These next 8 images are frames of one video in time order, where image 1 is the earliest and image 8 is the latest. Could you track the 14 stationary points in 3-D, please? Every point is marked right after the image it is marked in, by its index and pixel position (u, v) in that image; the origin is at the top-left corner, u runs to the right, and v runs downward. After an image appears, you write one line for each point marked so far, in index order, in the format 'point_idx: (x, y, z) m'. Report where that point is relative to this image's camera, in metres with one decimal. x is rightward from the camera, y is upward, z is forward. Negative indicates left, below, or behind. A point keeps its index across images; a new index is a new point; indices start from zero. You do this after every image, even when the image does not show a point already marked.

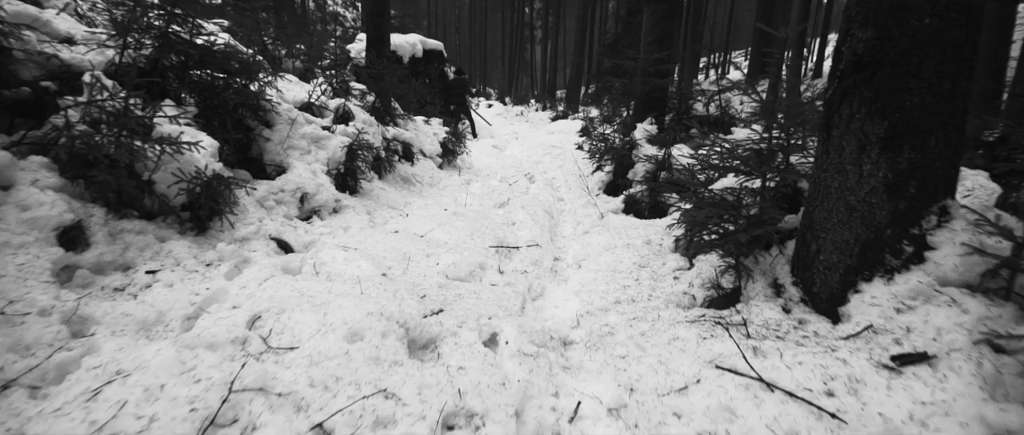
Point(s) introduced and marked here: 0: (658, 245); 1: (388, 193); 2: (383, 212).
0: (+1.5, -0.3, +5.1) m
1: (-1.7, +0.3, +6.6) m
2: (-1.5, +0.1, +5.8) m
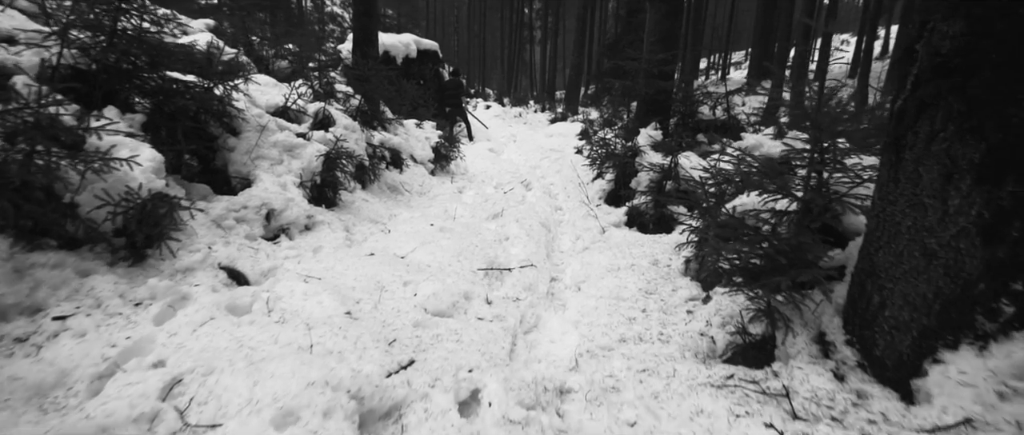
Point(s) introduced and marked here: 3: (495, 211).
0: (+1.4, -0.5, +4.6) m
1: (-1.7, +0.2, +6.1) m
2: (-1.6, -0.1, +5.3) m
3: (-0.2, +0.1, +6.9) m
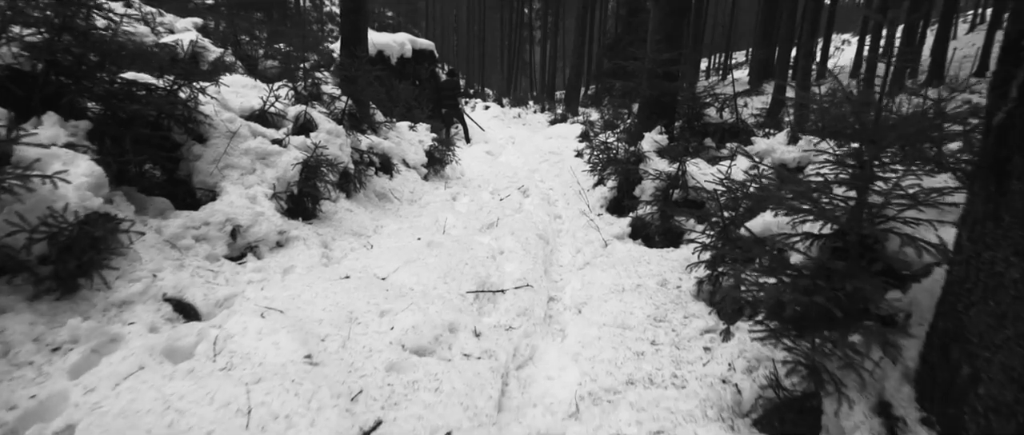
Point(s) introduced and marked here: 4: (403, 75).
0: (+1.4, -0.6, +4.1) m
1: (-1.8, 0.0, +5.6) m
2: (-1.7, -0.2, +4.8) m
3: (-0.3, 0.0, +6.5) m
4: (-3.2, +4.2, +14.3) m
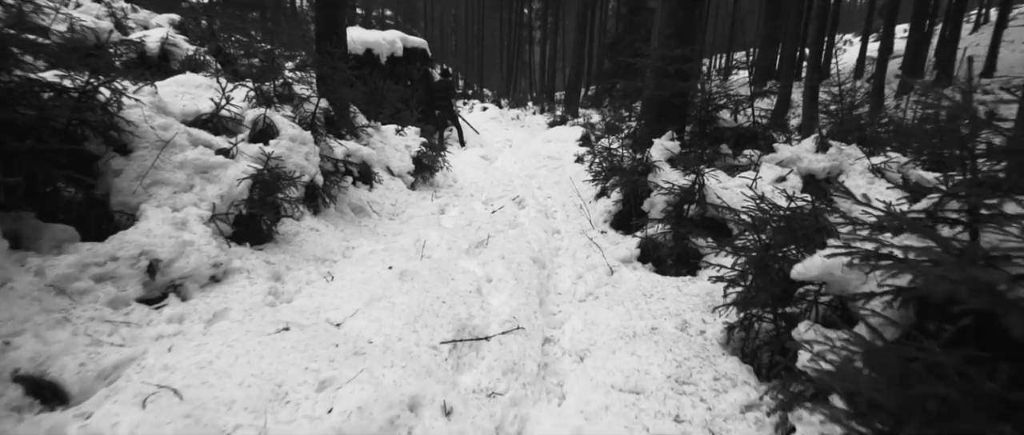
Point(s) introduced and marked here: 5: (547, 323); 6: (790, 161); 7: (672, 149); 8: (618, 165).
0: (+1.3, -0.8, +3.3) m
1: (-1.9, -0.2, +4.9) m
2: (-1.8, -0.4, +4.0) m
3: (-0.4, -0.3, +5.7) m
4: (-3.2, +3.9, +13.5) m
5: (+0.3, -0.8, +3.9) m
6: (+3.4, +0.7, +5.9) m
7: (+2.0, +0.9, +6.1) m
8: (+1.4, +0.7, +6.6) m
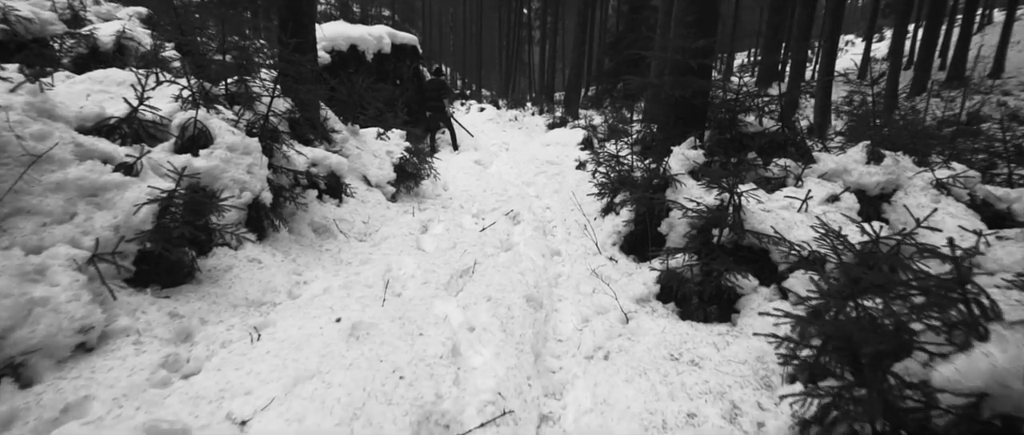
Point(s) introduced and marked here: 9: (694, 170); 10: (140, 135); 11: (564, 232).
0: (+1.2, -1.0, +2.4) m
1: (-2.0, -0.4, +3.9) m
2: (-1.8, -0.7, +3.1) m
3: (-0.5, -0.5, +4.8) m
4: (-3.3, +3.7, +12.6) m
5: (+0.2, -1.1, +2.9) m
6: (+3.3, +0.4, +5.0) m
7: (+1.9, +0.6, +5.1) m
8: (+1.3, +0.5, +5.6) m
9: (+1.9, +0.5, +5.1) m
10: (-3.0, +0.7, +3.9) m
11: (+0.6, -0.2, +6.1) m
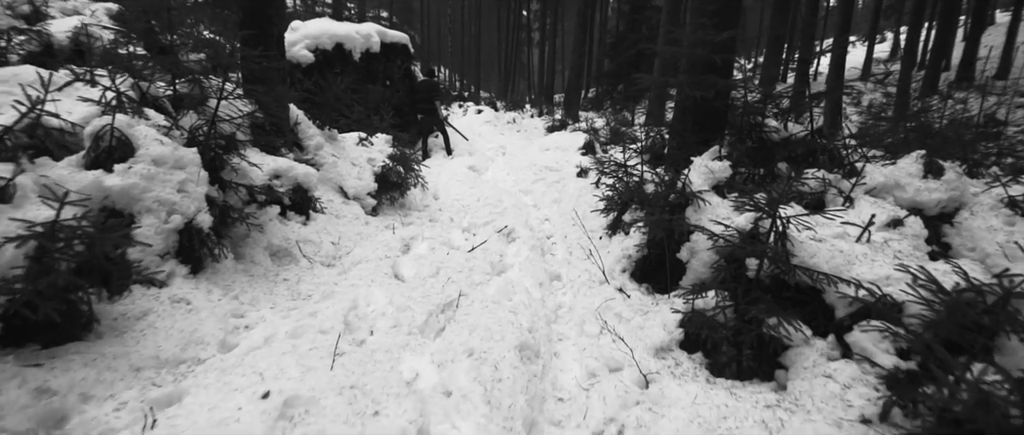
0: (+1.1, -1.2, +1.6) m
1: (-2.1, -0.6, +3.1) m
2: (-1.9, -0.9, +2.3) m
3: (-0.5, -0.7, +4.0) m
4: (-3.4, +3.5, +11.8) m
5: (+0.1, -1.3, +2.2) m
6: (+3.2, +0.2, +4.2) m
7: (+1.8, +0.4, +4.4) m
8: (+1.3, +0.3, +4.9) m
9: (+1.8, +0.3, +4.3) m
10: (-3.0, +0.5, +3.2) m
11: (+0.6, -0.4, +5.3) m
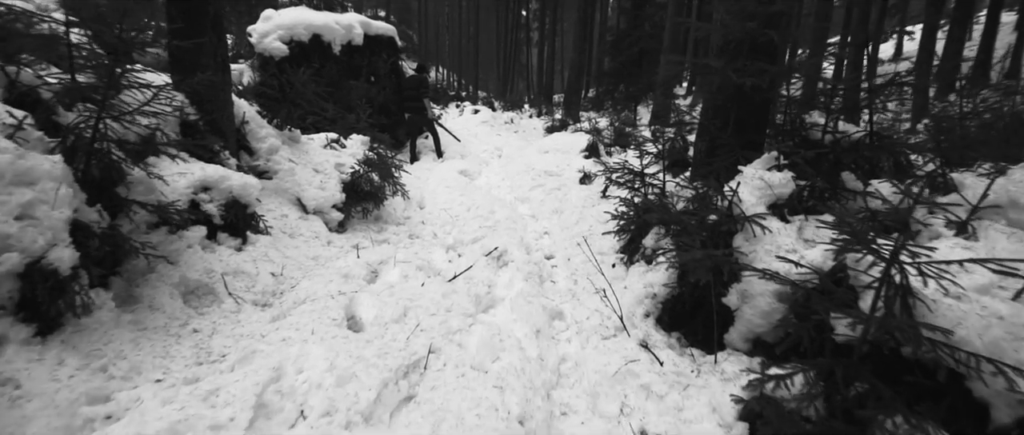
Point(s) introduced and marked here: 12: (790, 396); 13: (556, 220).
0: (+1.0, -1.4, +0.6) m
1: (-2.1, -0.8, +2.1) m
2: (-2.0, -1.1, +1.3) m
3: (-0.6, -0.9, +2.9) m
4: (-3.5, +3.3, +10.8) m
5: (+0.1, -1.5, +1.1) m
6: (+3.1, +0.1, +3.2) m
7: (+1.7, +0.2, +3.3) m
8: (+1.2, +0.1, +3.8) m
9: (+1.7, +0.1, +3.2) m
10: (-3.1, +0.3, +2.1) m
11: (+0.5, -0.6, +4.3) m
12: (+1.3, -0.8, +2.2) m
13: (+0.6, 0.0, +6.5) m
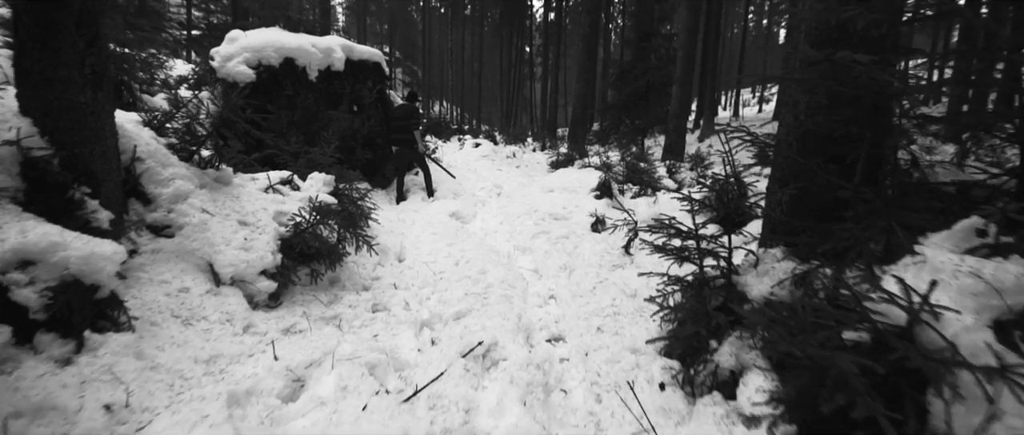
0: (+1.0, -1.7, -1.0) m
1: (-2.2, -1.2, +0.6) m
2: (-2.1, -1.4, -0.2) m
3: (-0.7, -1.3, +1.4) m
4: (-3.5, +2.4, +9.6) m
5: (0.0, -1.7, -0.4) m
6: (+3.0, -0.4, +1.7) m
7: (+1.7, -0.2, +1.9) m
8: (+1.1, -0.4, +2.4) m
9: (+1.7, -0.3, +1.8) m
10: (-3.2, -0.1, +0.7) m
11: (+0.4, -1.1, +2.8) m
12: (+1.2, -1.2, +0.7) m
13: (+0.5, -0.7, +5.0) m
